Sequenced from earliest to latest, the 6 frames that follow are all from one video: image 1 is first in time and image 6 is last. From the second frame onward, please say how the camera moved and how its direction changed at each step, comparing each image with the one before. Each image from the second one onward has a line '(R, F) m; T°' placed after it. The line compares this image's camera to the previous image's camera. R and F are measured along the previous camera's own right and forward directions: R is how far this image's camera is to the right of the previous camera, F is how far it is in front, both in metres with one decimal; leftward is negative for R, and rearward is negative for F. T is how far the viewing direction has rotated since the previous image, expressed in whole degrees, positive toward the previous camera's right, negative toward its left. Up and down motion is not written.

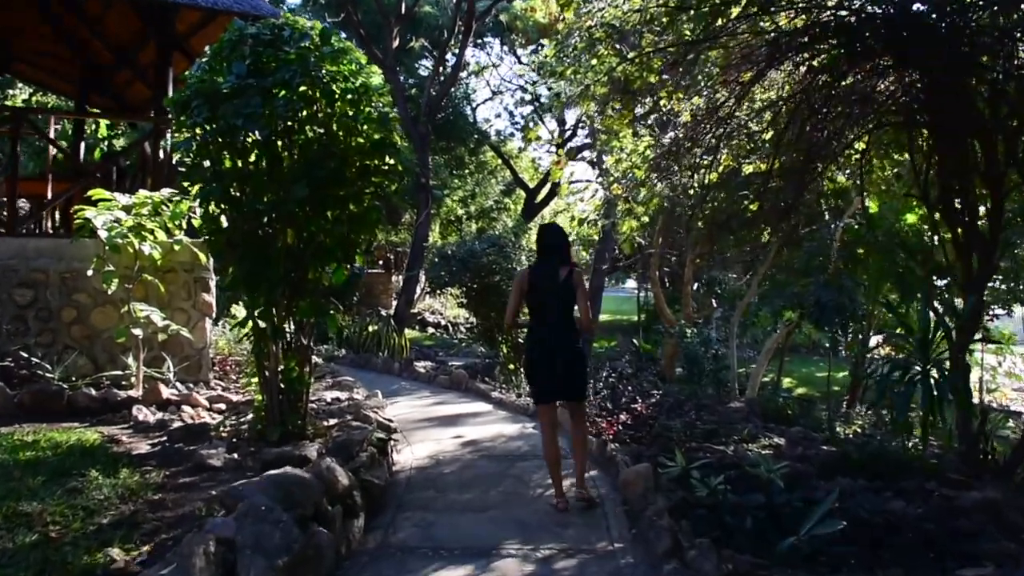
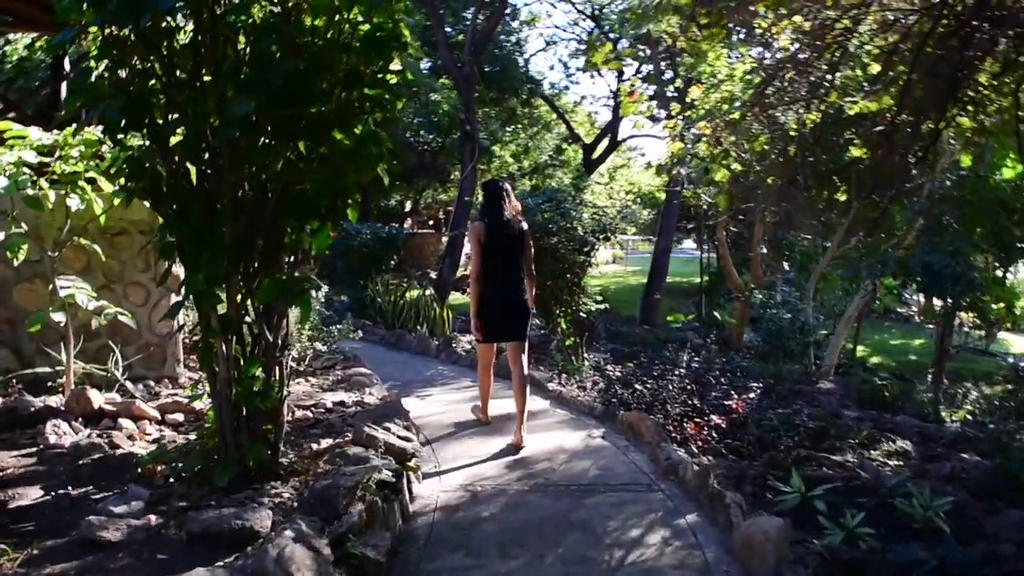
(0.0, +1.6) m; -3°
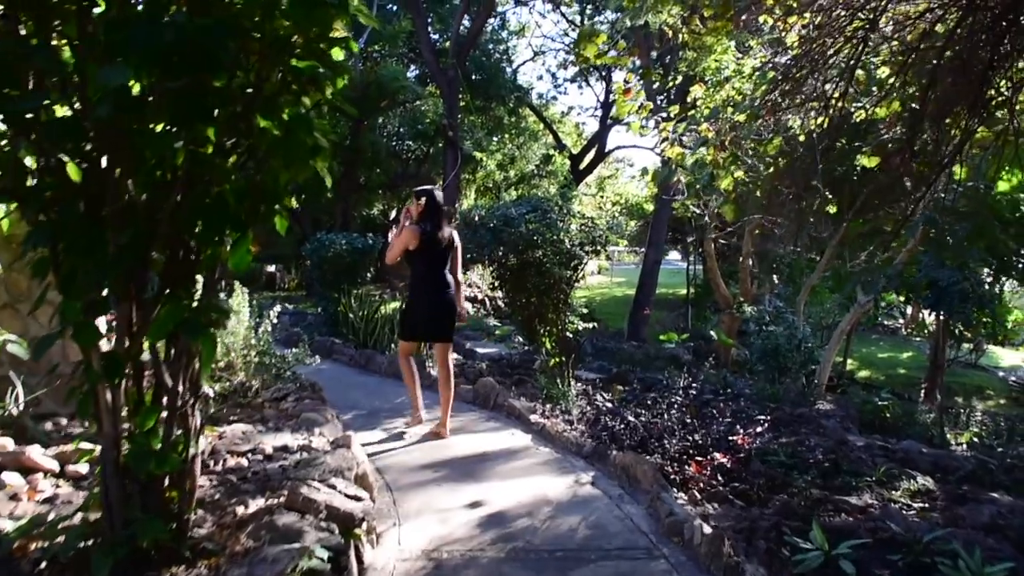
(0.0, +0.7) m; +1°
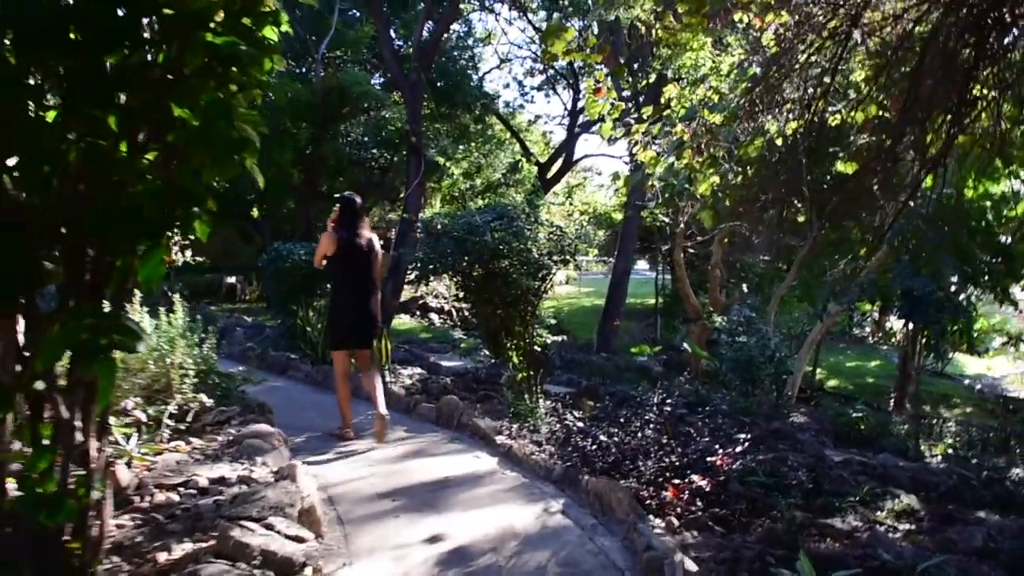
(0.0, +0.4) m; +2°
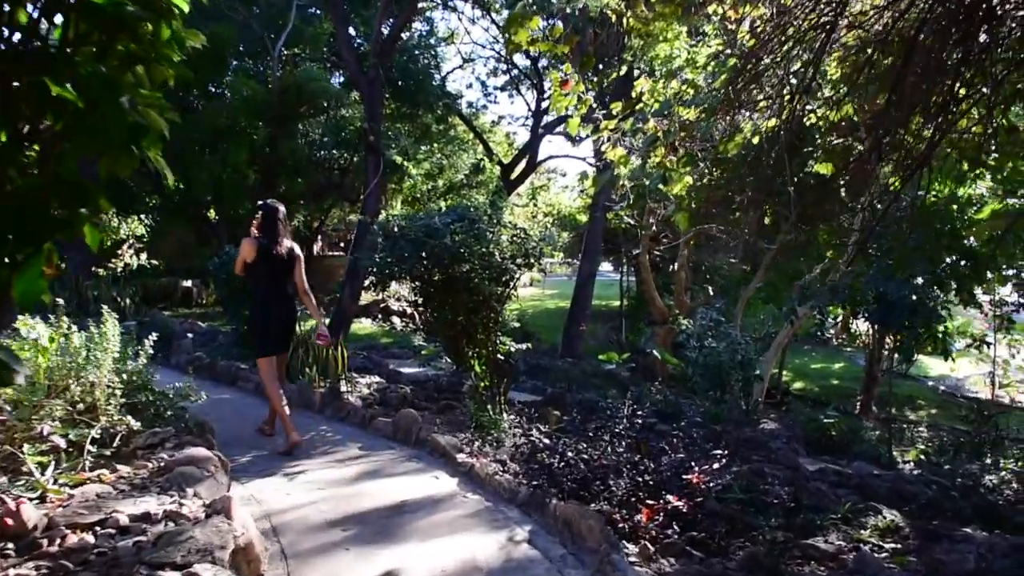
(0.0, +0.4) m; +2°
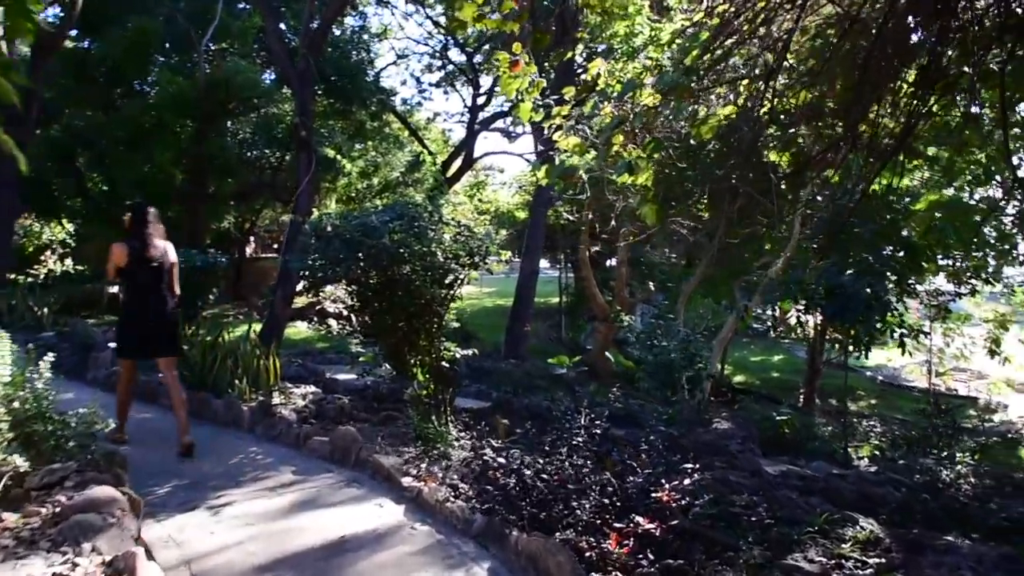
(0.0, +0.5) m; +4°
